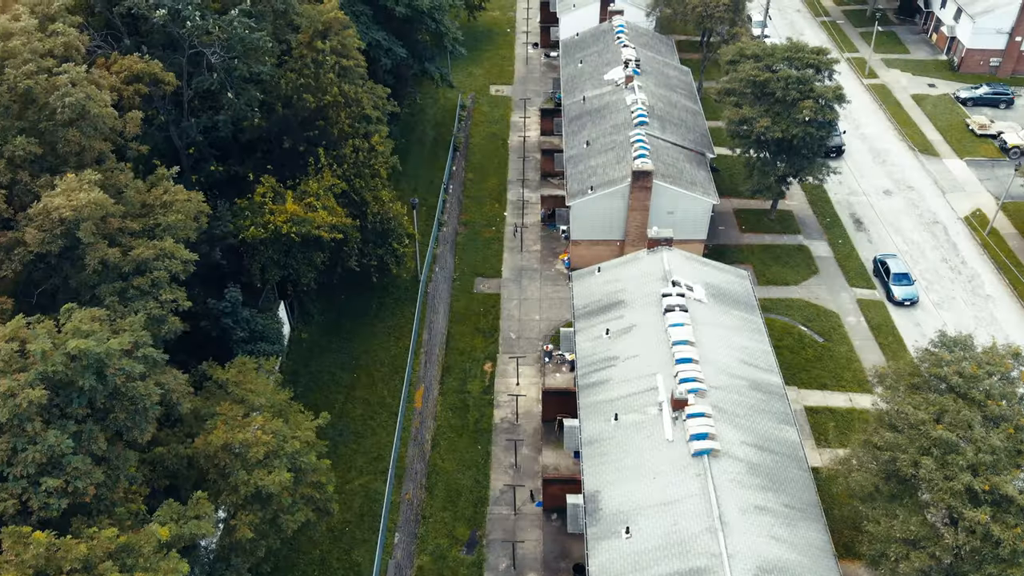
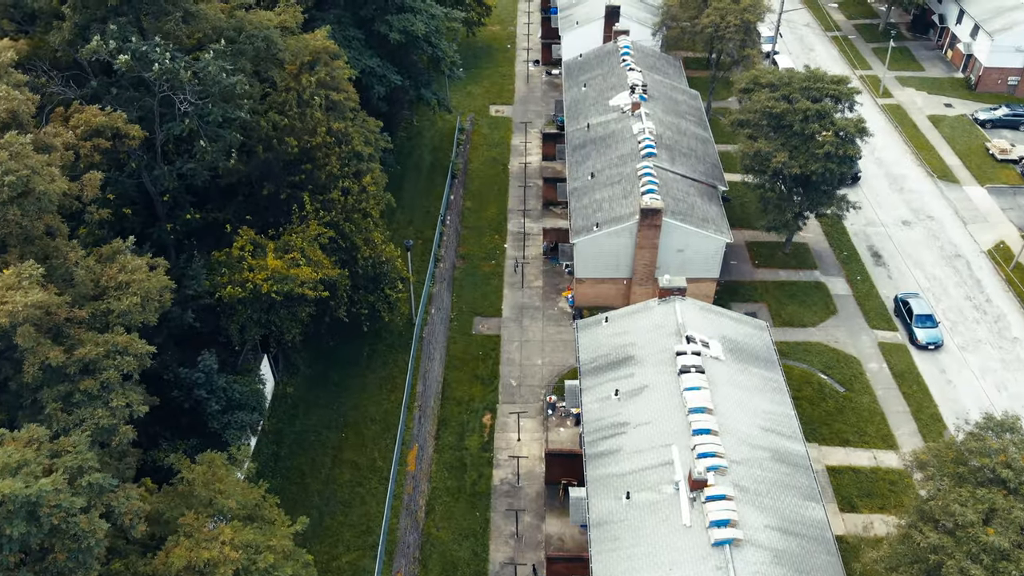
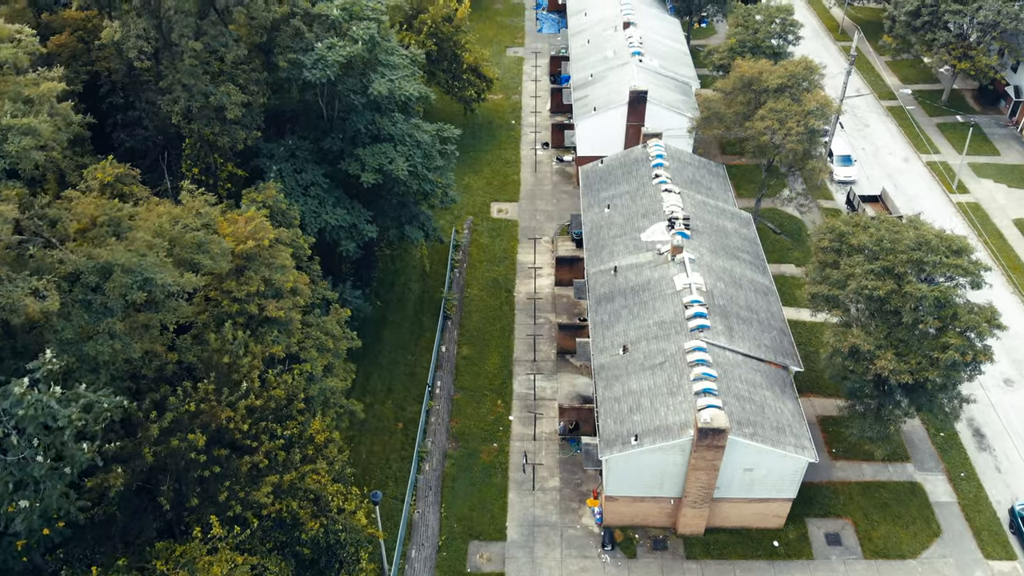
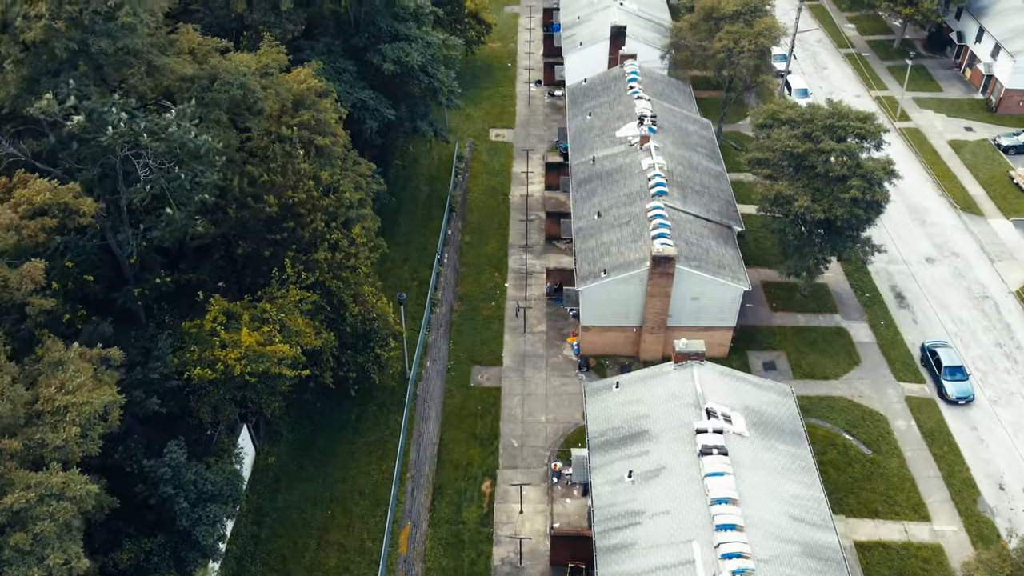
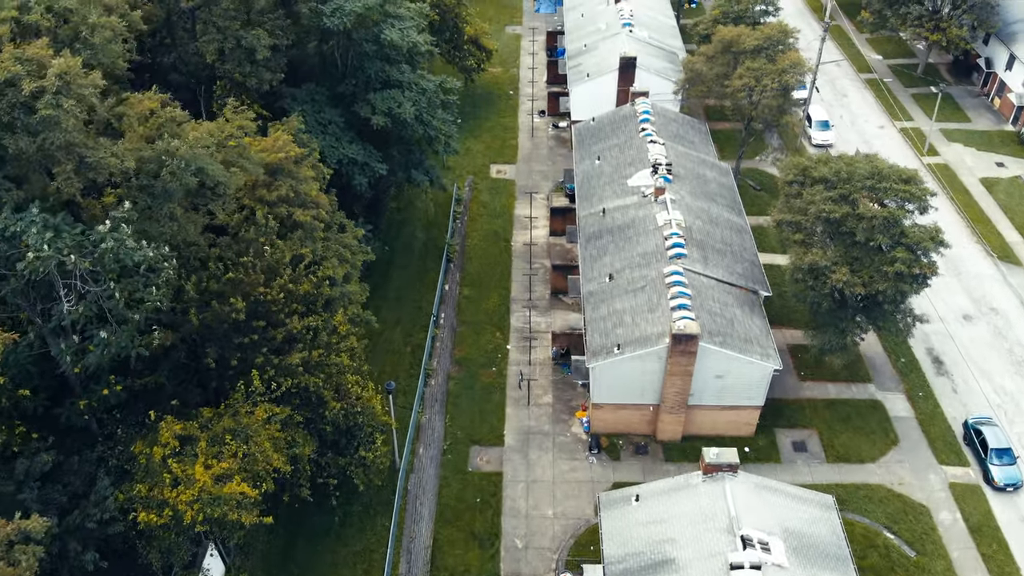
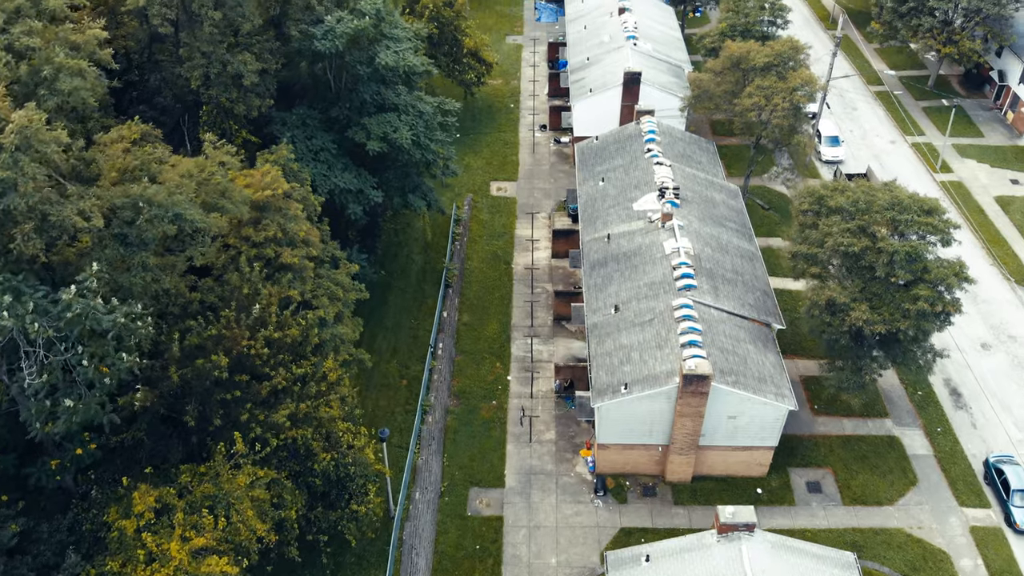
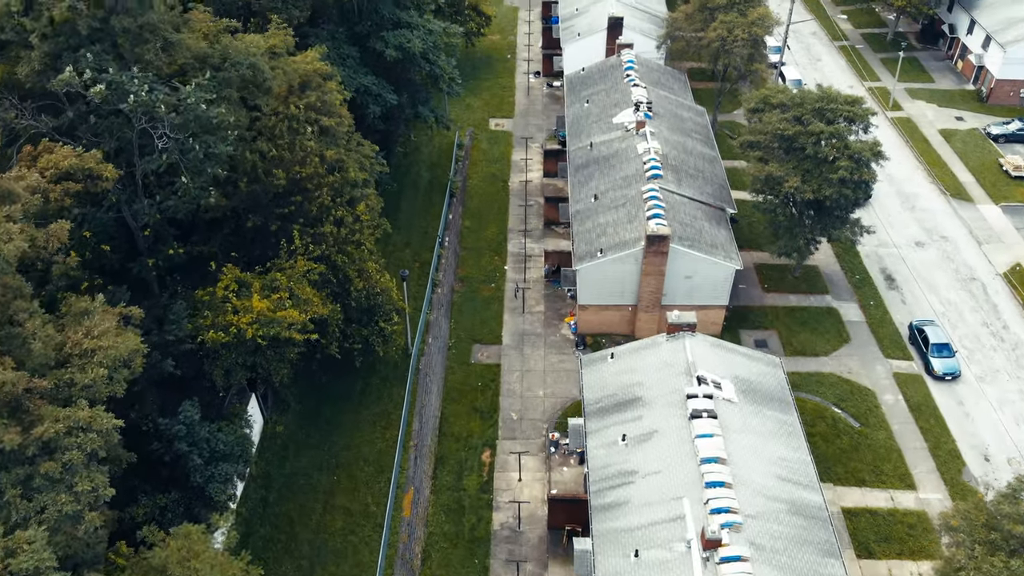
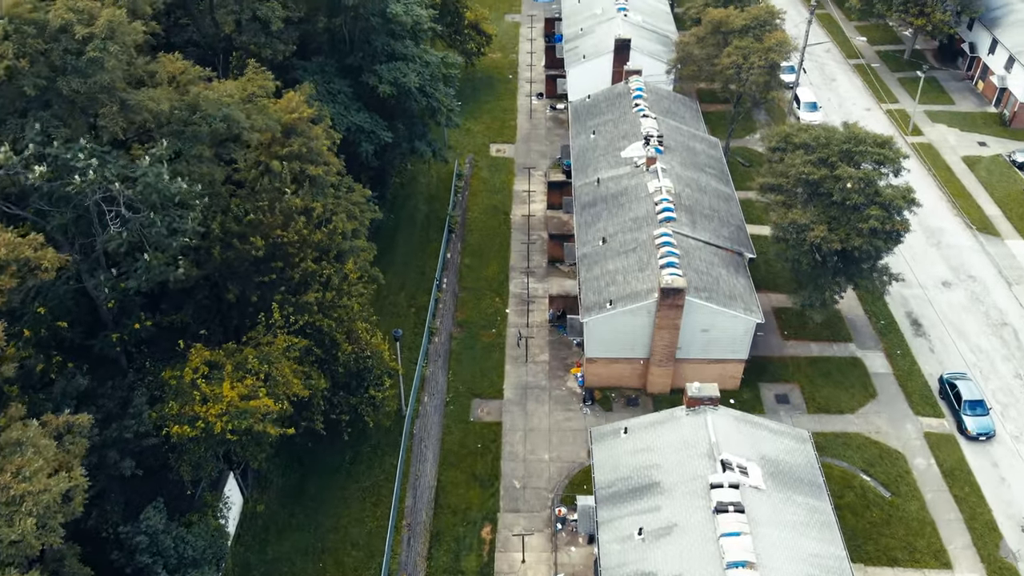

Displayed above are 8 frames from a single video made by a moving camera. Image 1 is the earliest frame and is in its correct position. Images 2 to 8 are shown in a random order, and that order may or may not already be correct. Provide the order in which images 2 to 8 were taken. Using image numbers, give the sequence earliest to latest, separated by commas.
2, 7, 4, 8, 5, 6, 3
